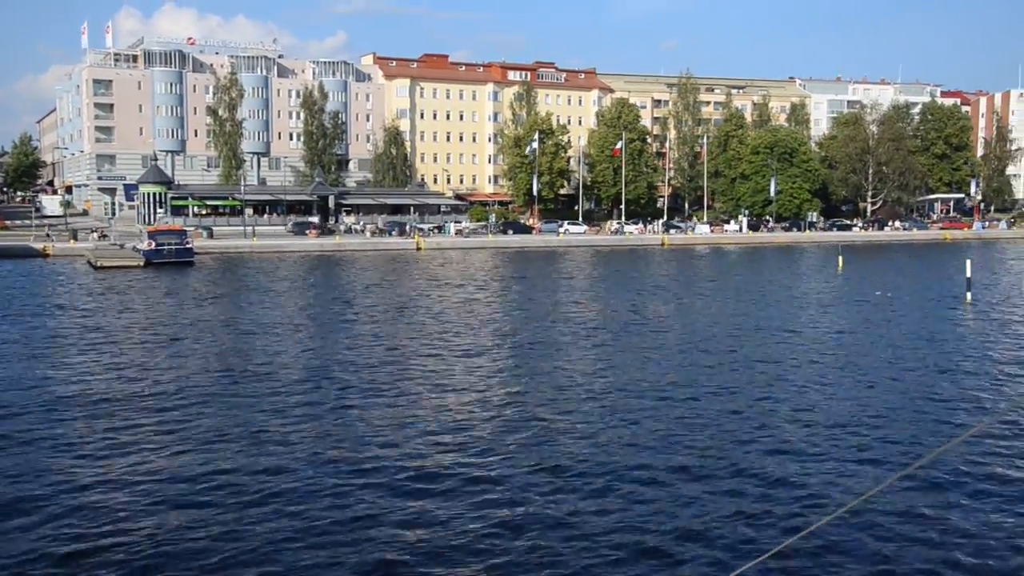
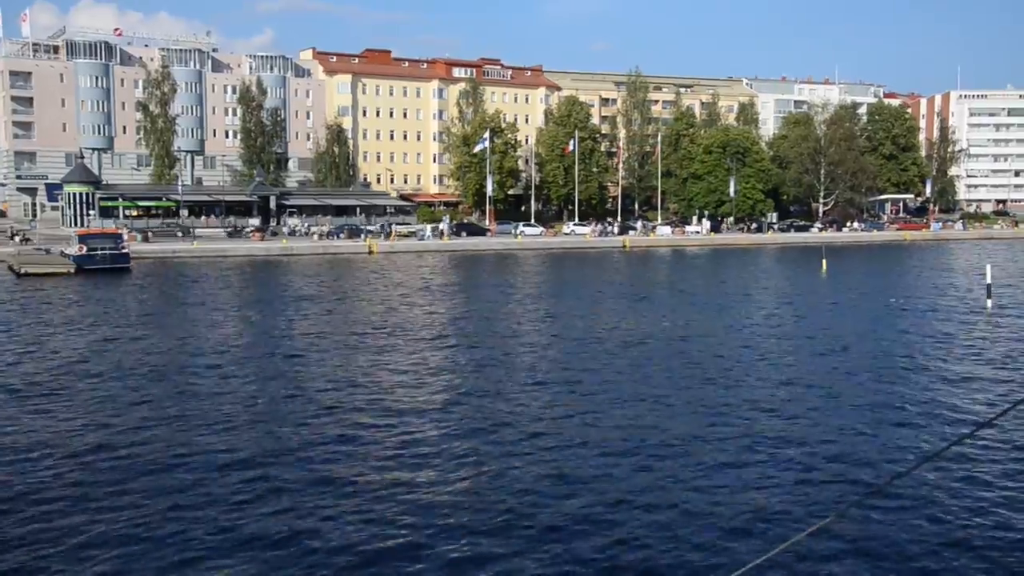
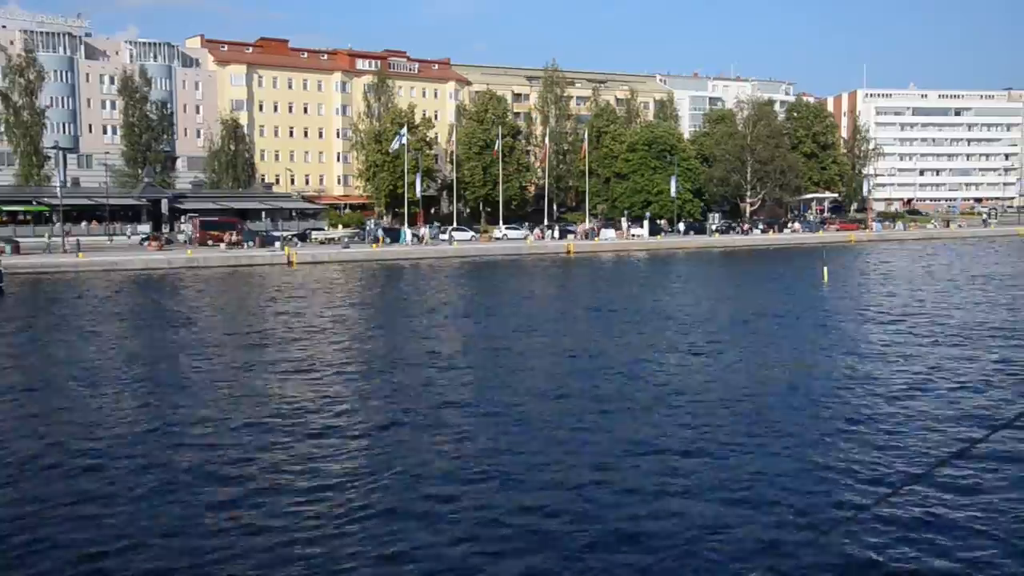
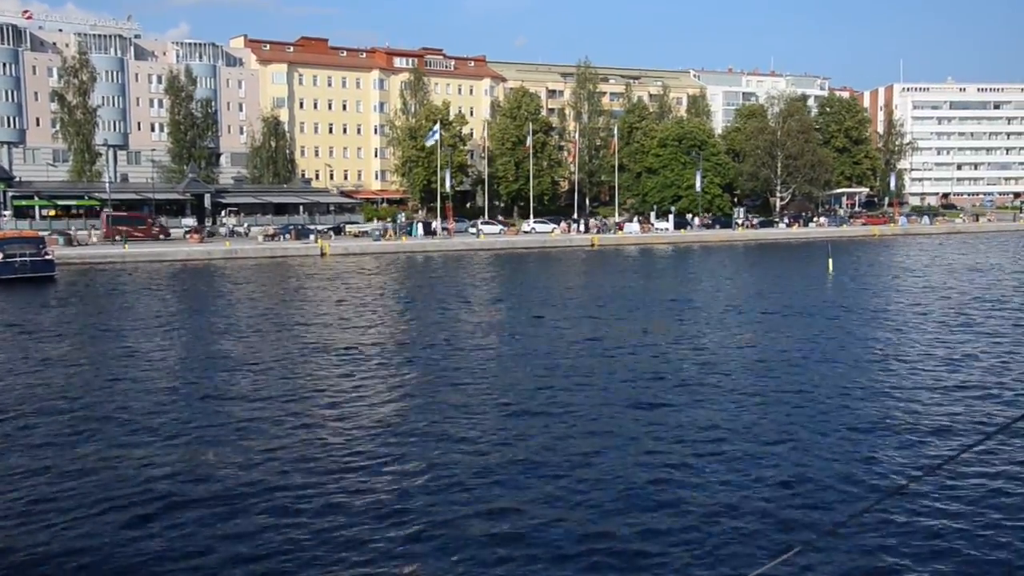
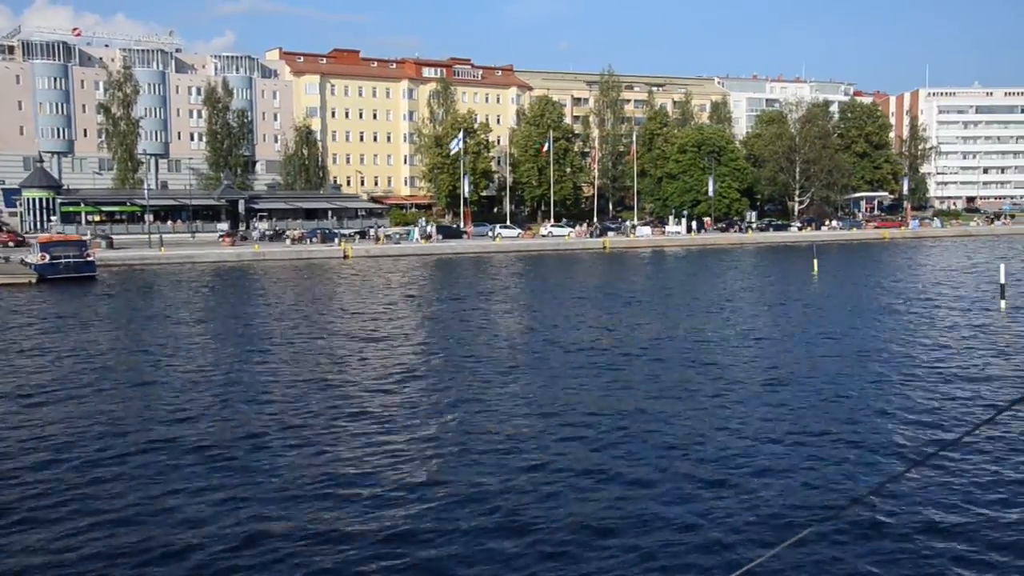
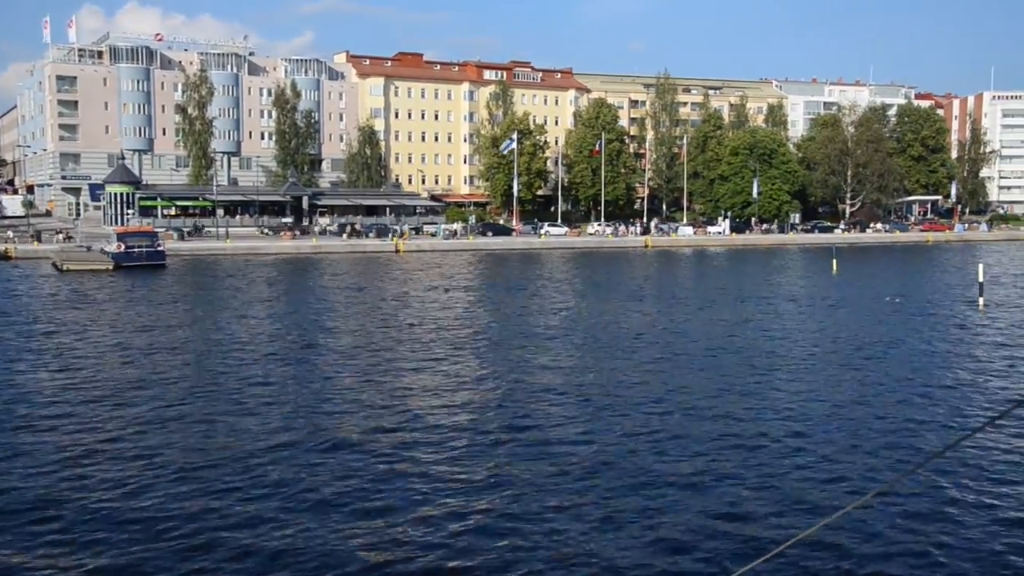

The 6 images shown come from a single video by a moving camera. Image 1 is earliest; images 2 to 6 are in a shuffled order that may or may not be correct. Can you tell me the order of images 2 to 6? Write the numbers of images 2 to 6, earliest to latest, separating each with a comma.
6, 2, 5, 4, 3
